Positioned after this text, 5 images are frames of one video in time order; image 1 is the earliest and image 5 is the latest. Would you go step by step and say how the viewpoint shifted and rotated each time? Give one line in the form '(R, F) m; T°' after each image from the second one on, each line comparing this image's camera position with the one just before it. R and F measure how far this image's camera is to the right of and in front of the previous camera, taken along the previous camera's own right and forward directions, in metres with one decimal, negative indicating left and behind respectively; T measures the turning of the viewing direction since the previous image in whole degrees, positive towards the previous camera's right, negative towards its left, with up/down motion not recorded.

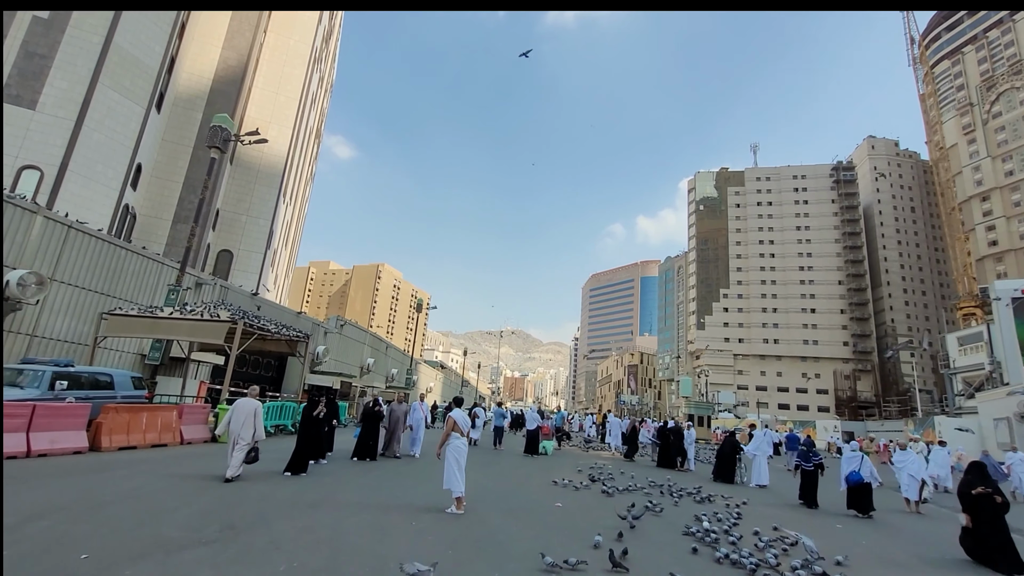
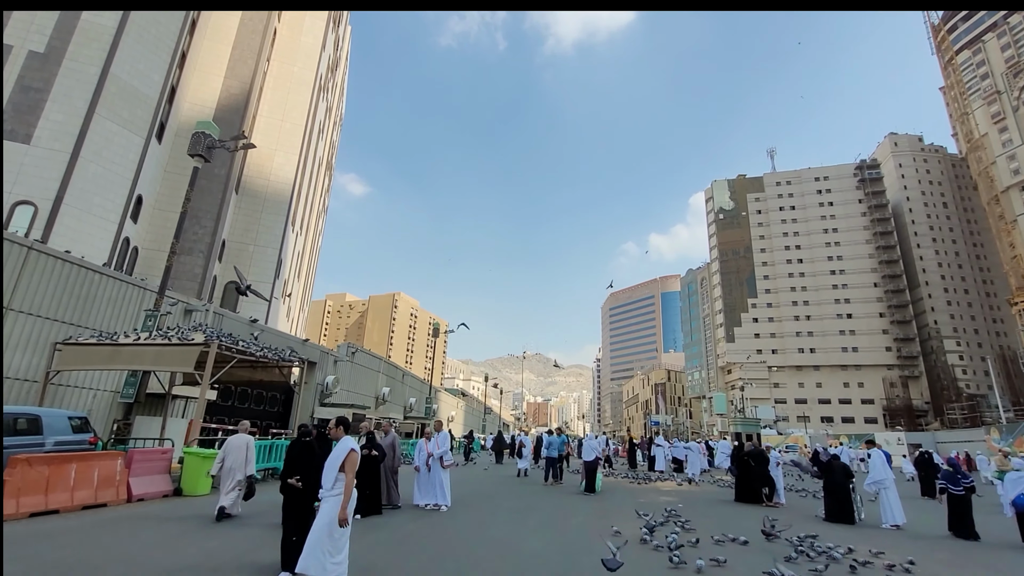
(-0.3, +2.2) m; -2°
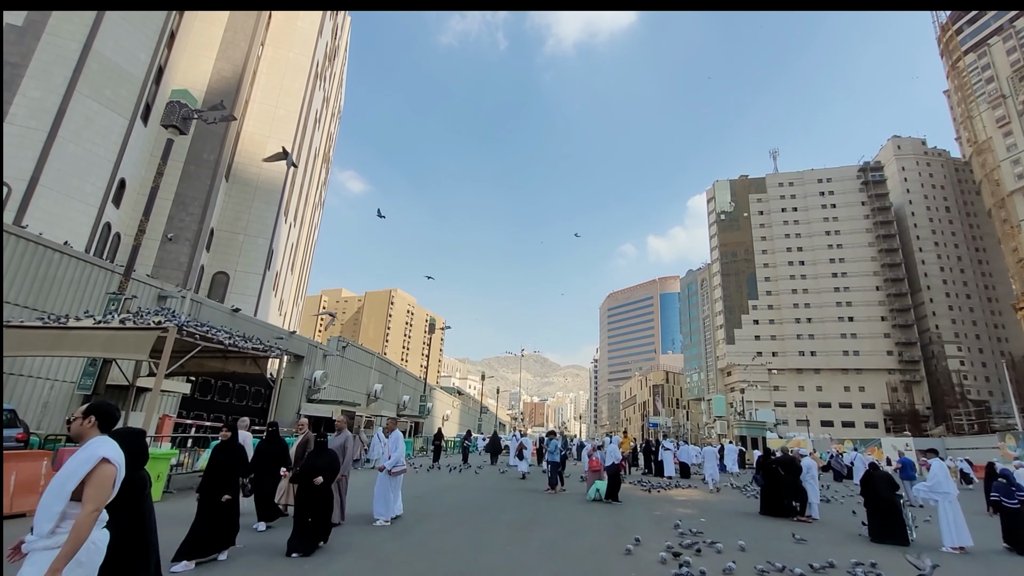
(-0.1, +1.1) m; 0°
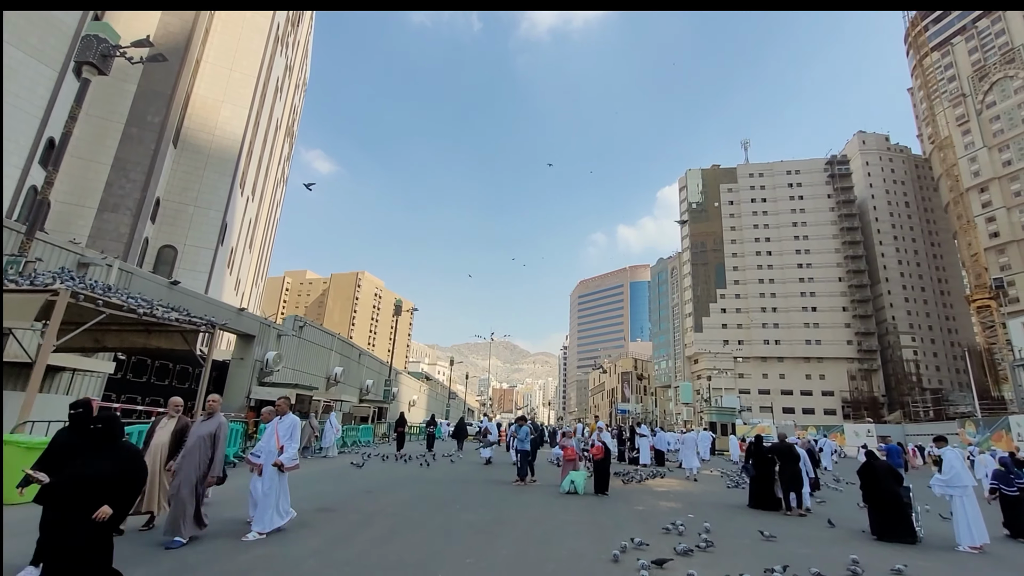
(+0.1, +1.1) m; +3°
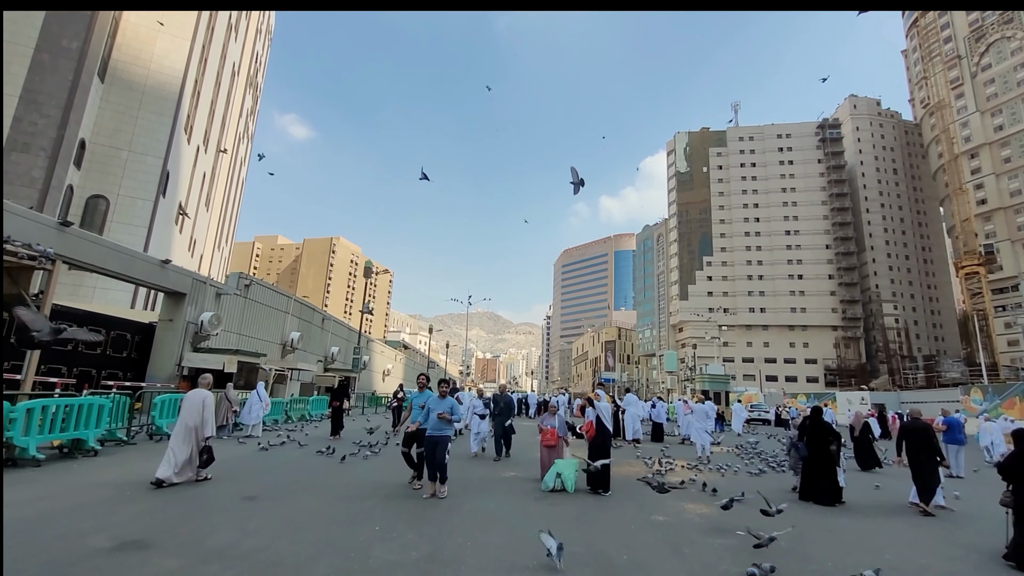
(+0.3, +2.6) m; +2°
